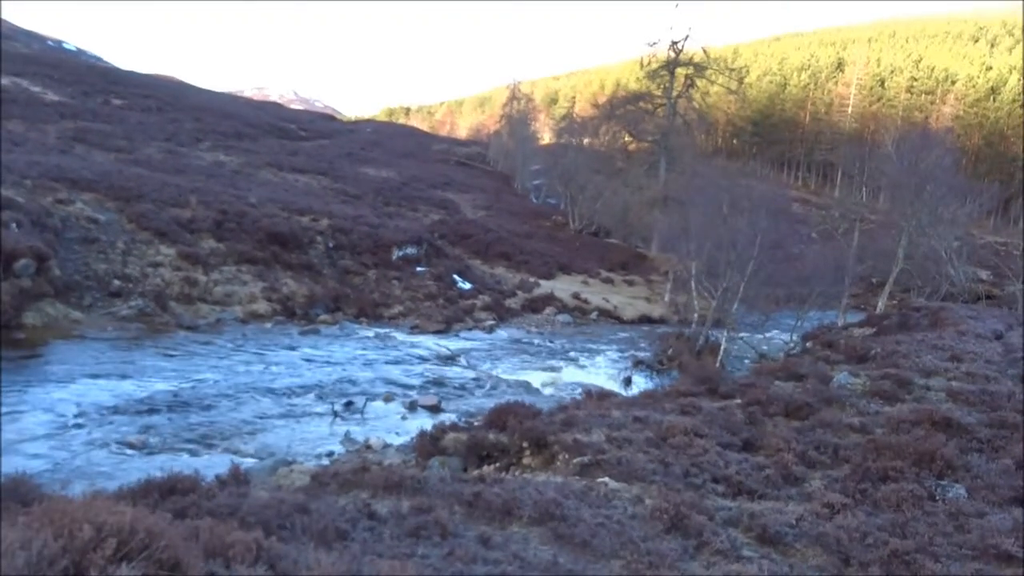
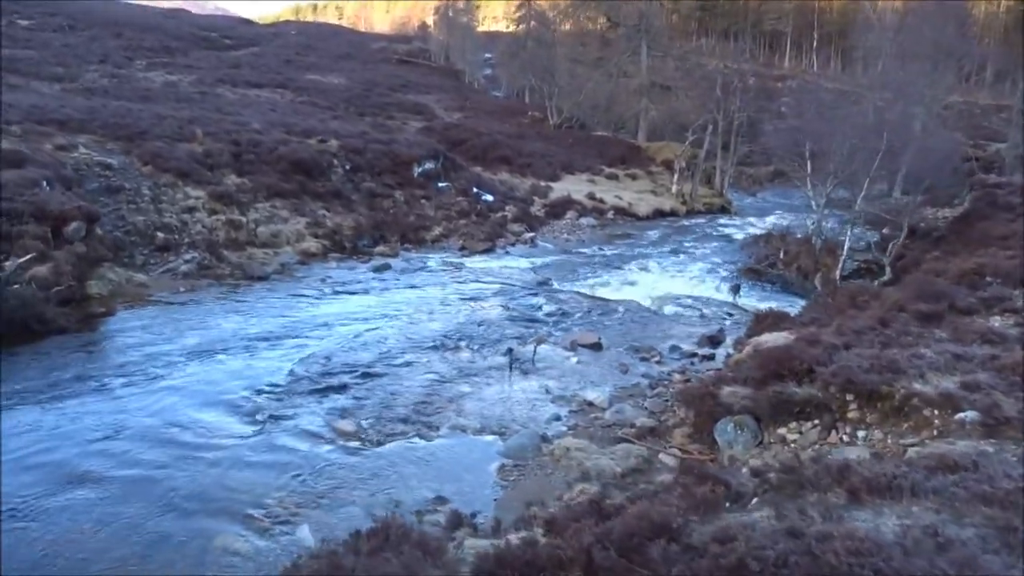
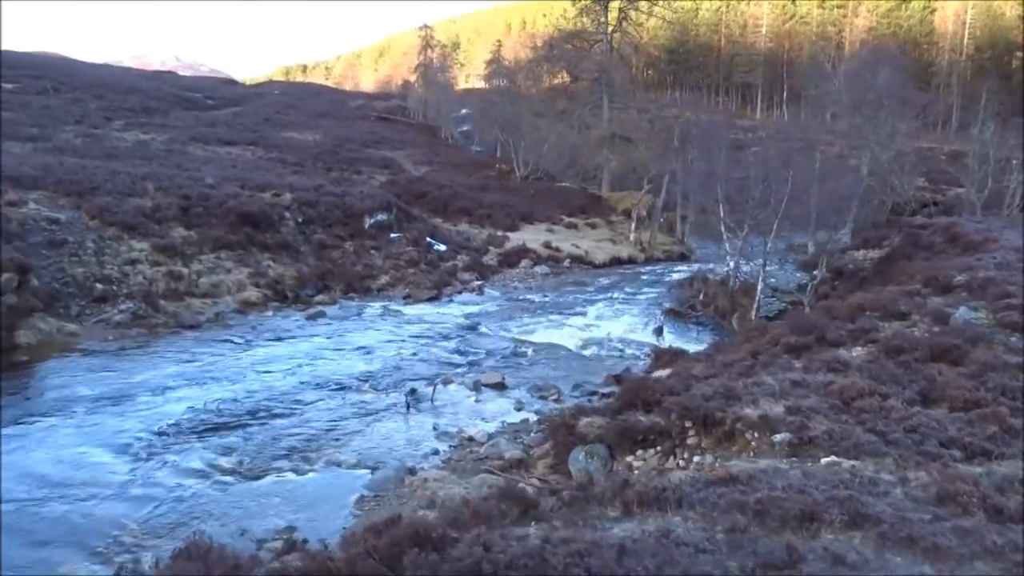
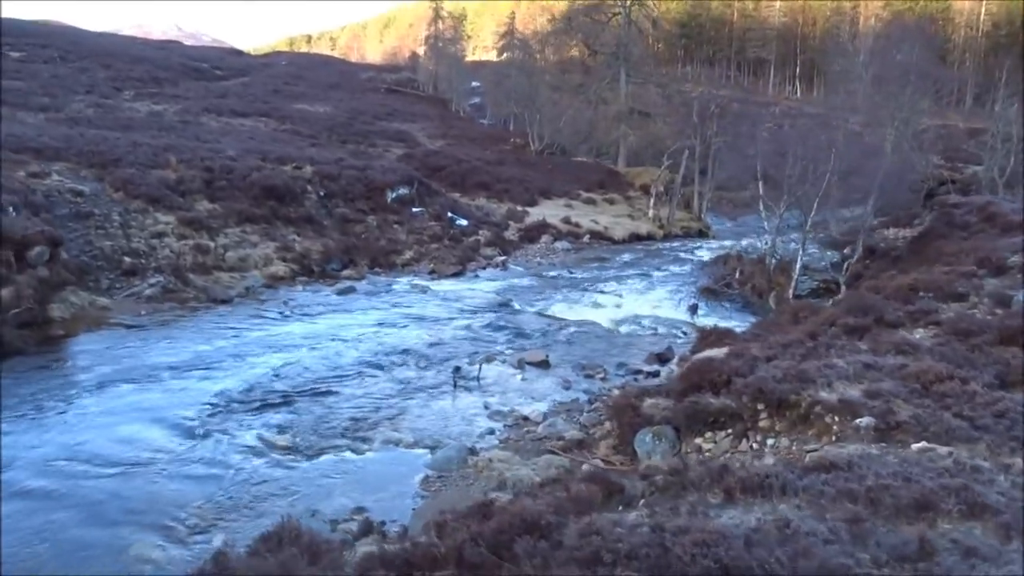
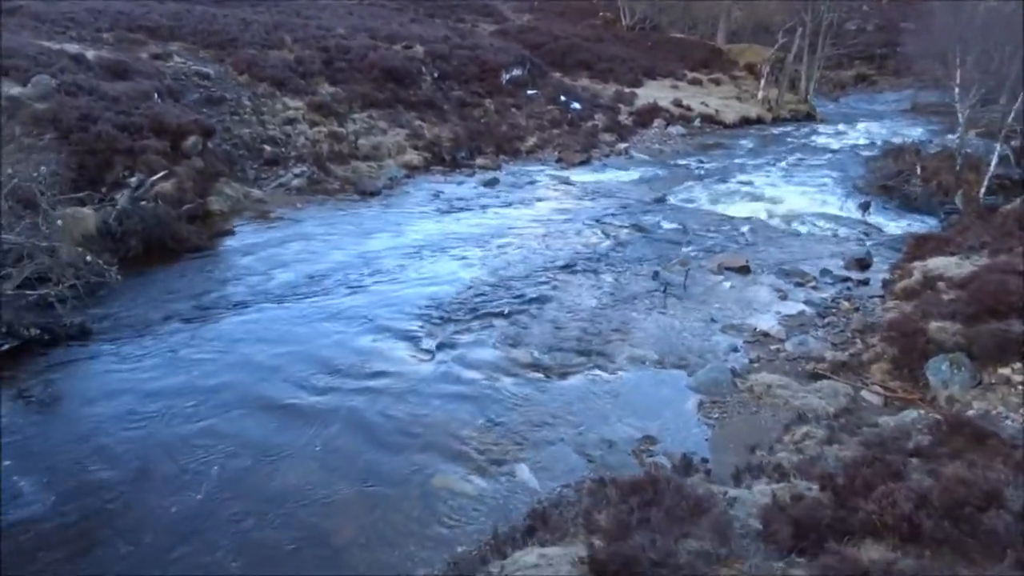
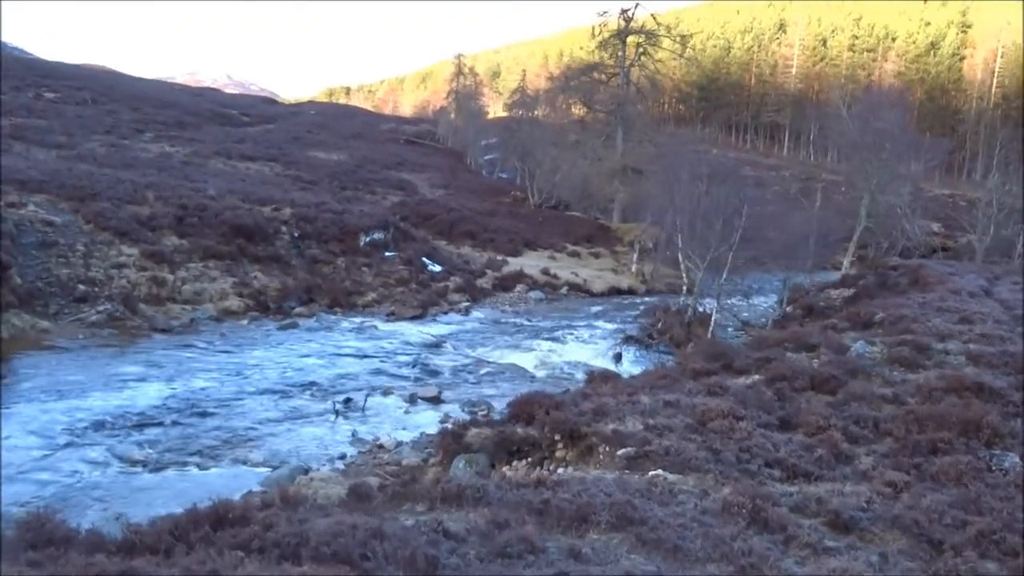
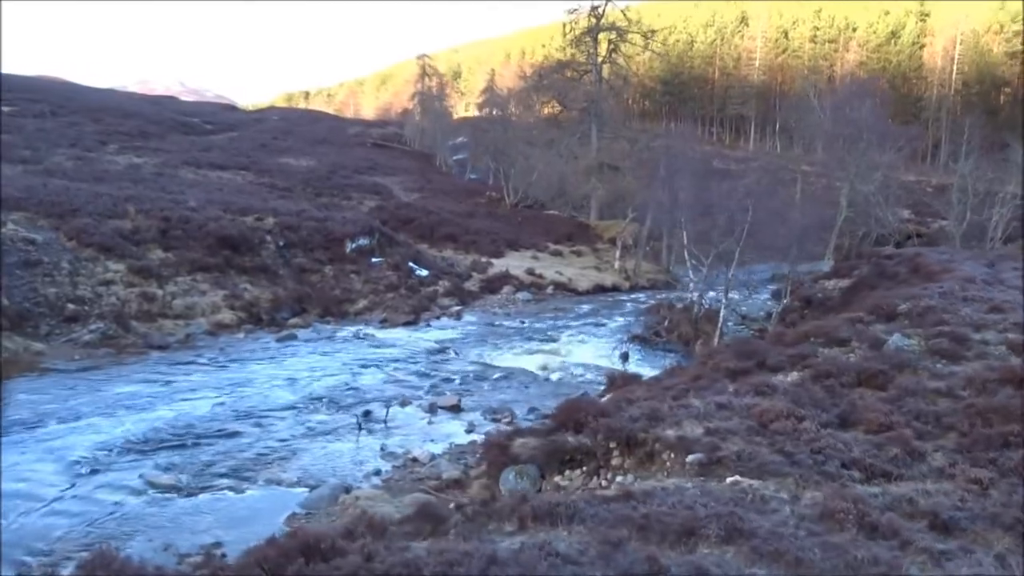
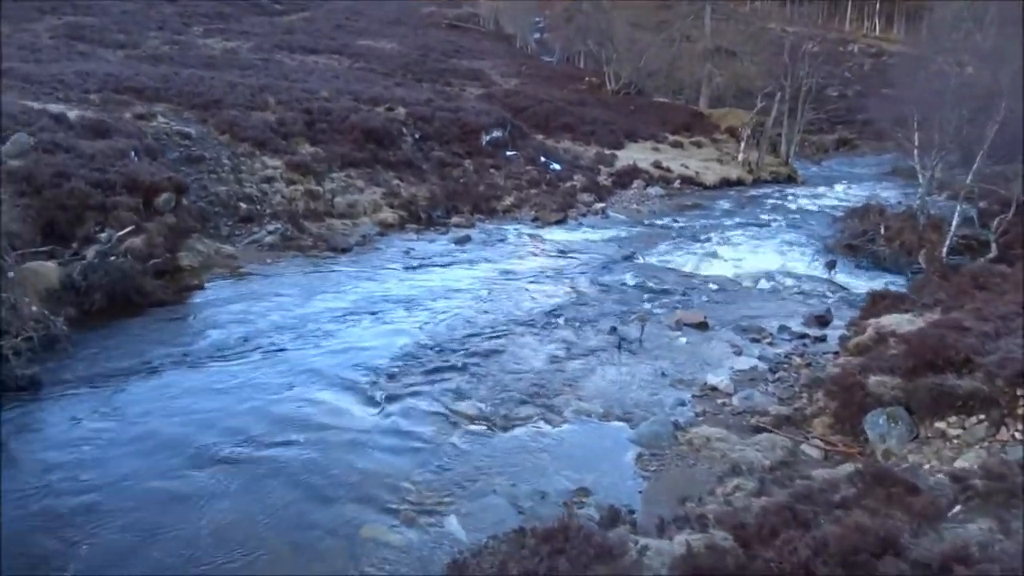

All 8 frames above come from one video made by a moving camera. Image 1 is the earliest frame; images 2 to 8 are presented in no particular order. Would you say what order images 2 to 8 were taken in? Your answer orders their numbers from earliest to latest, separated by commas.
6, 7, 3, 4, 2, 8, 5
